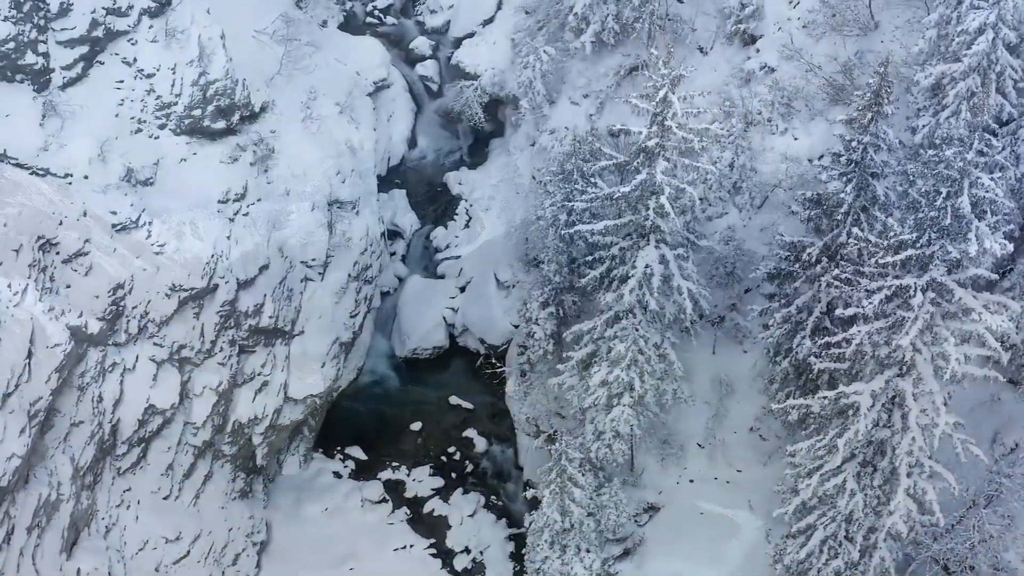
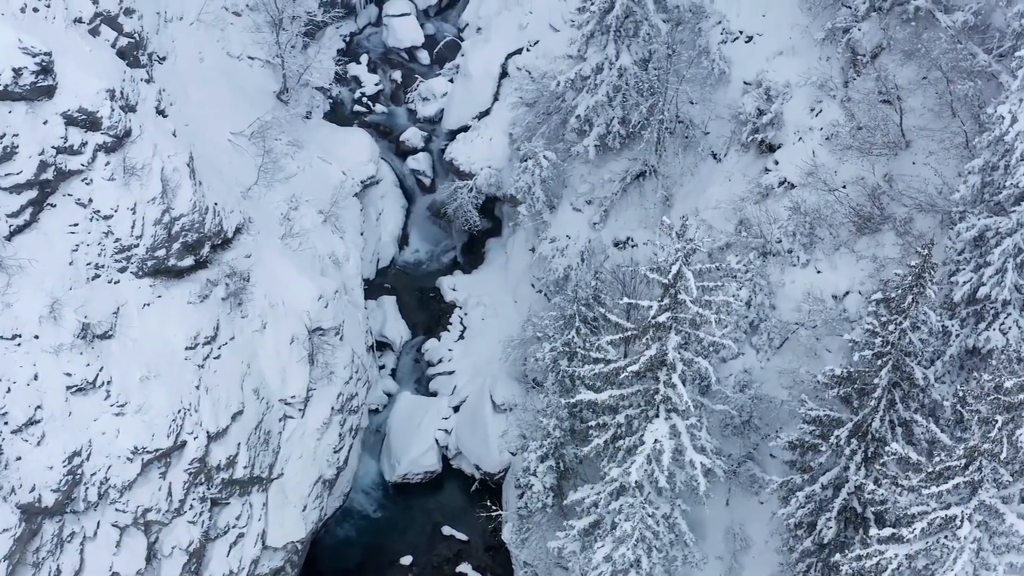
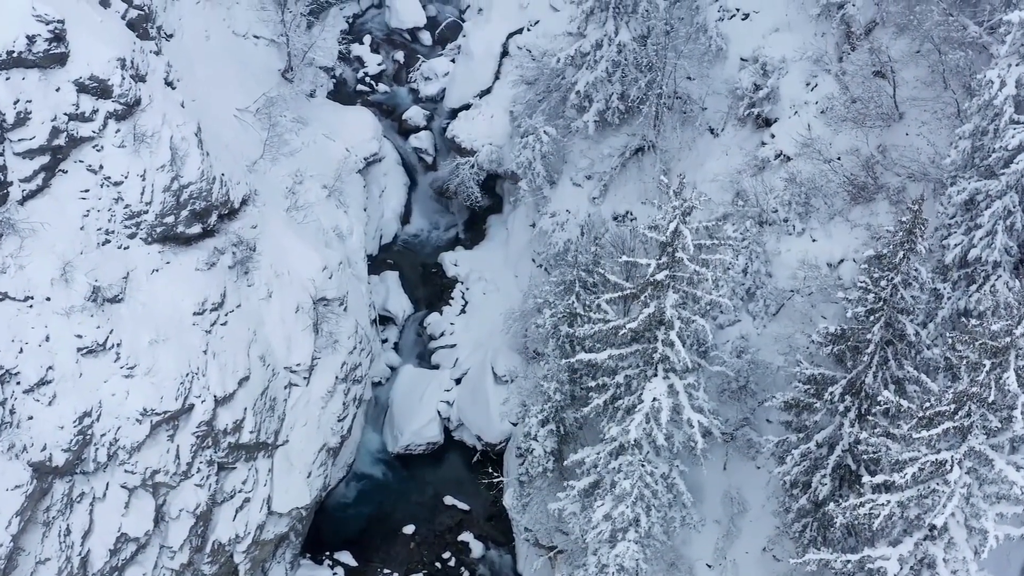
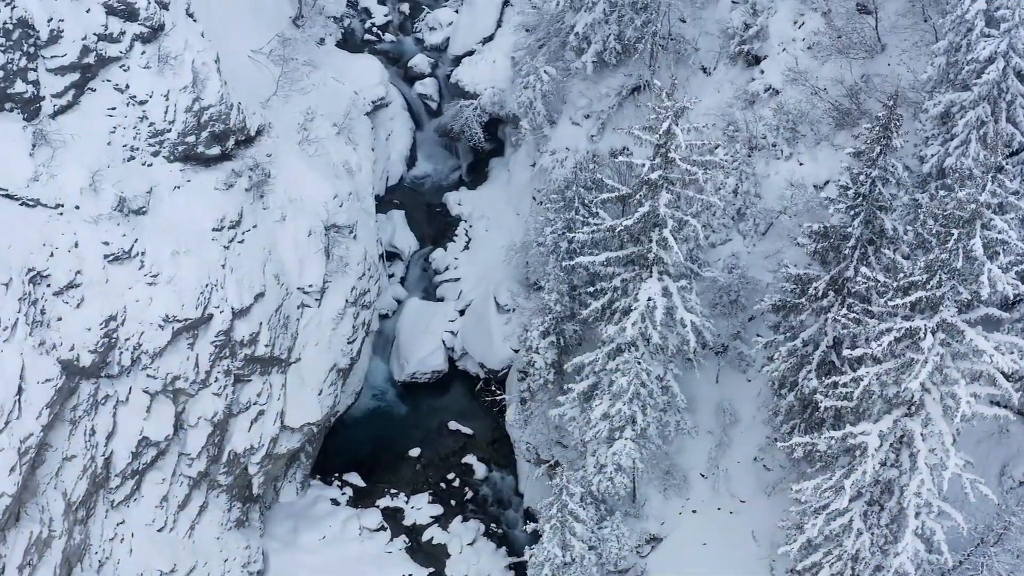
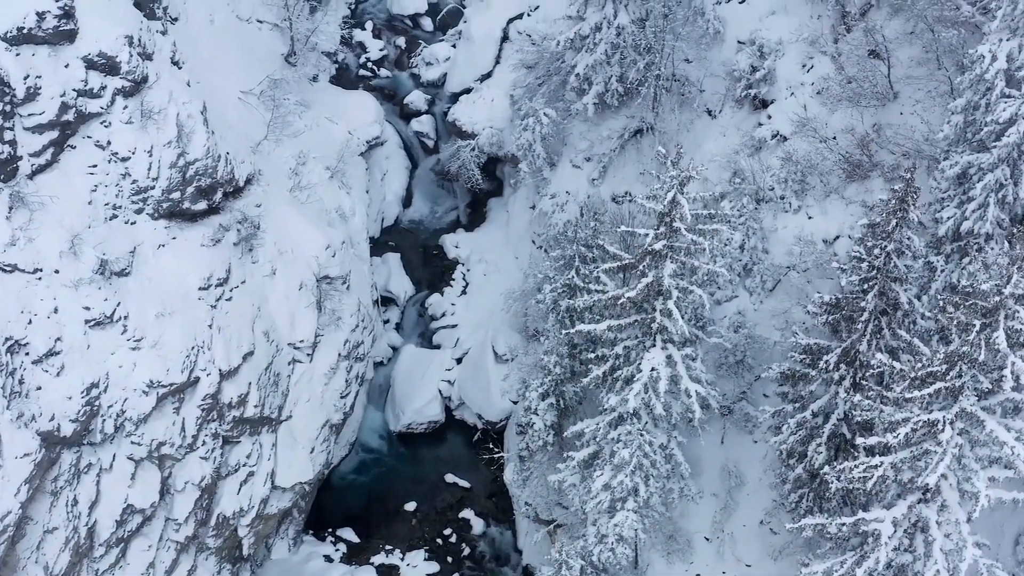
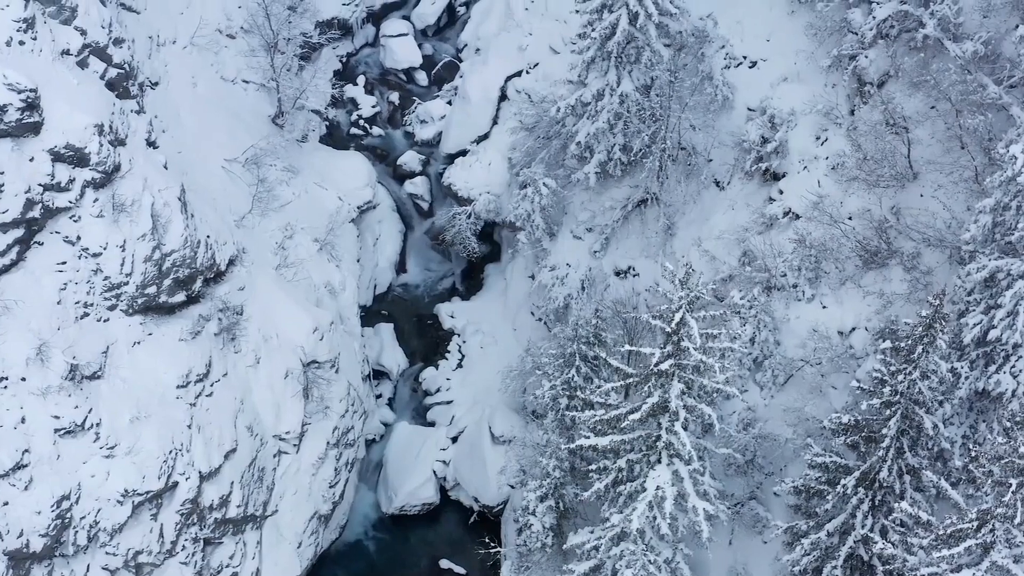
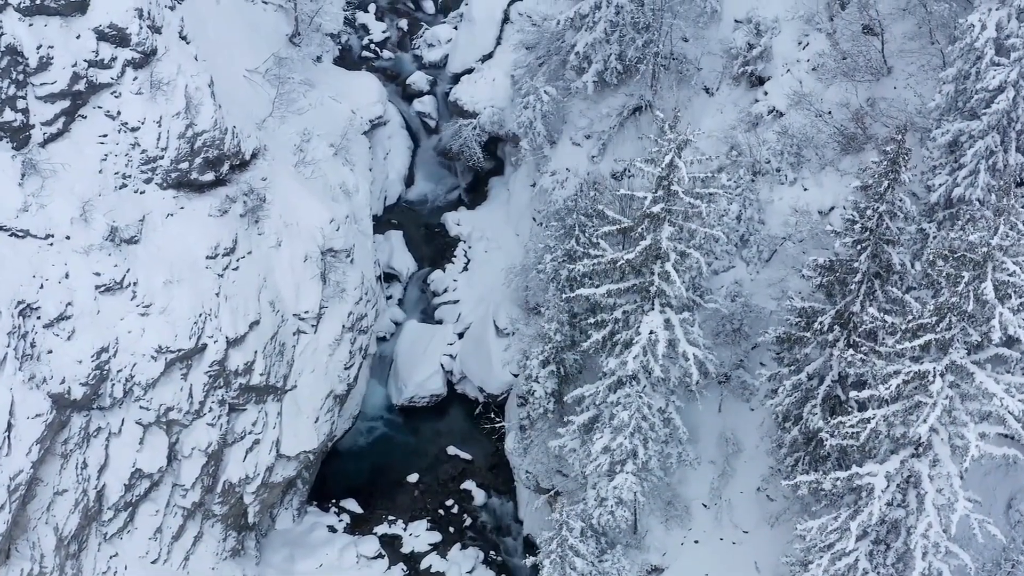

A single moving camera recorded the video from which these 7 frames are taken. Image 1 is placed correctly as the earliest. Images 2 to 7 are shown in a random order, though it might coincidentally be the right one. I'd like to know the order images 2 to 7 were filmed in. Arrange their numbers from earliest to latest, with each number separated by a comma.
4, 7, 5, 3, 2, 6
